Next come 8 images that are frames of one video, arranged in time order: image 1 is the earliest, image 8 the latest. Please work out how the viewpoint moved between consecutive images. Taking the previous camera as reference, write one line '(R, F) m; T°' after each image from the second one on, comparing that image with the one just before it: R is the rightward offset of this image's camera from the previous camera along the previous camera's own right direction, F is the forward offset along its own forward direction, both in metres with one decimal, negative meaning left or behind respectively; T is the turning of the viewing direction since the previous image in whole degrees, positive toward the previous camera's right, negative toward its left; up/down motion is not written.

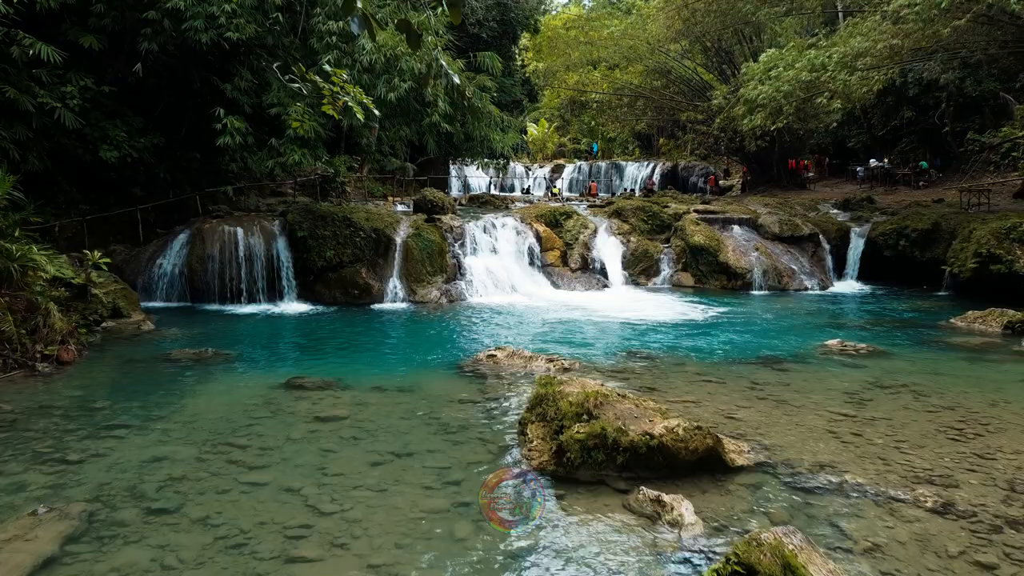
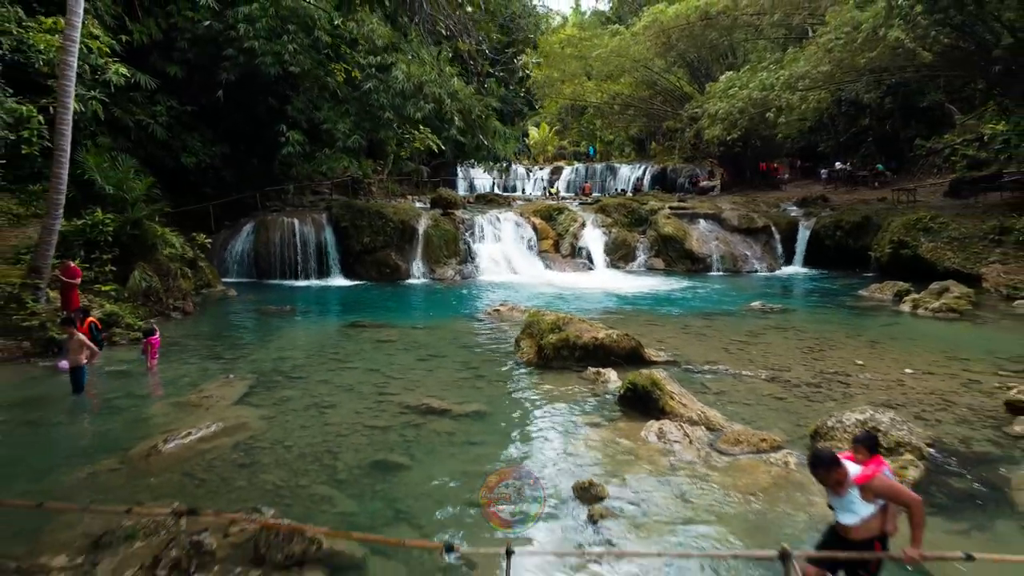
(+0.1, -3.1) m; 0°
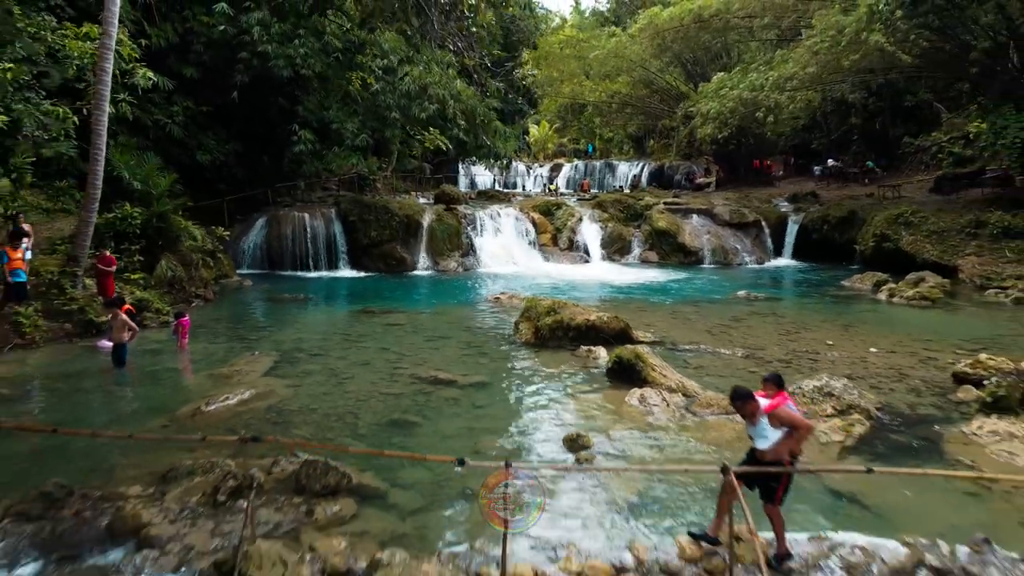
(0.0, -0.8) m; 0°
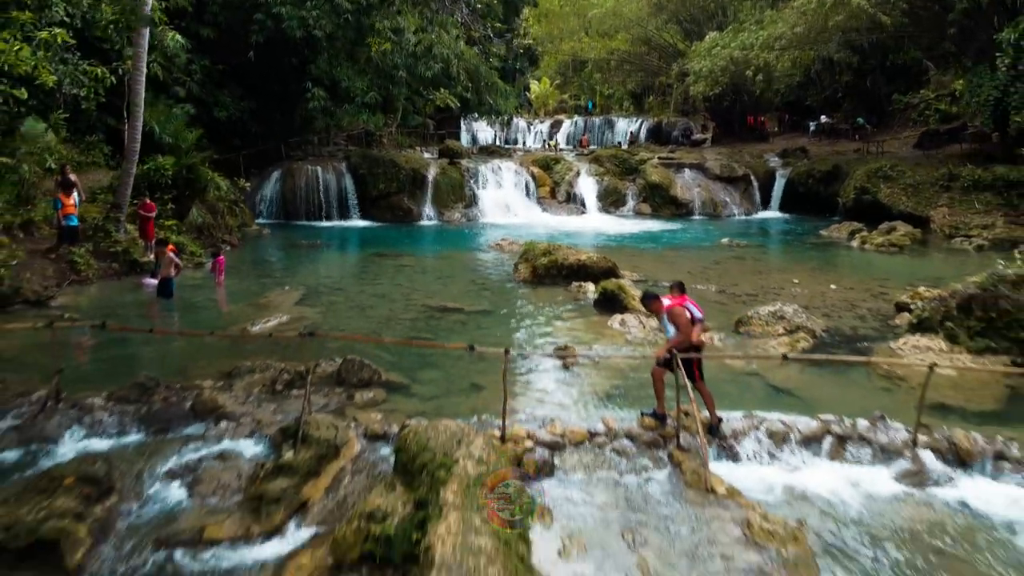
(0.0, -1.1) m; 0°
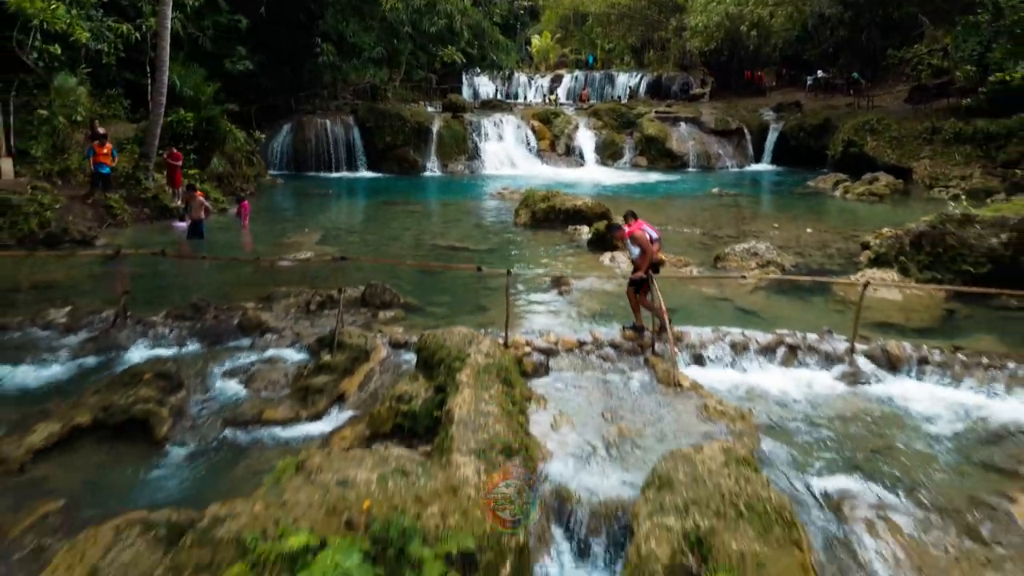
(0.0, -0.9) m; 0°
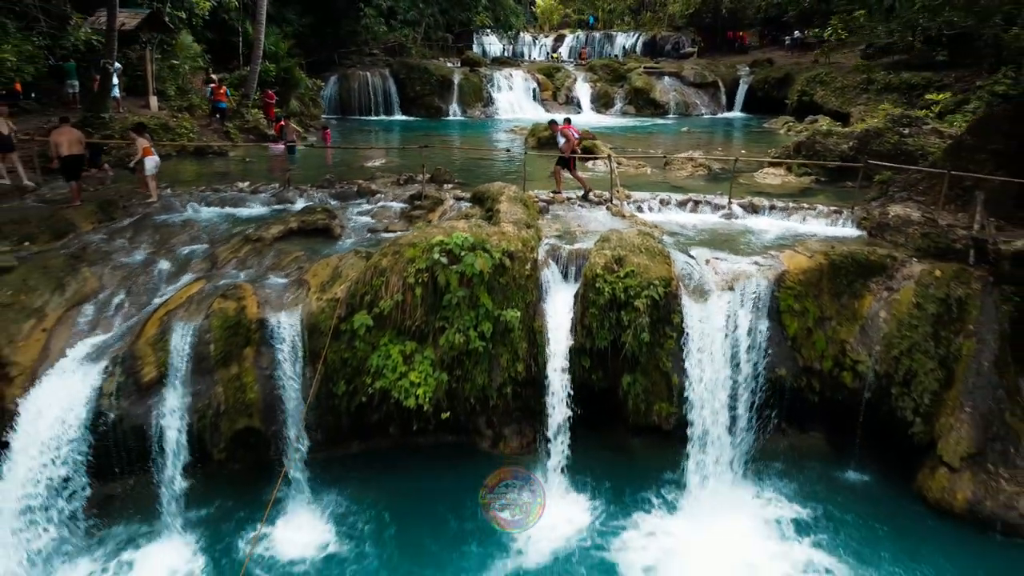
(-0.1, -4.0) m; 0°
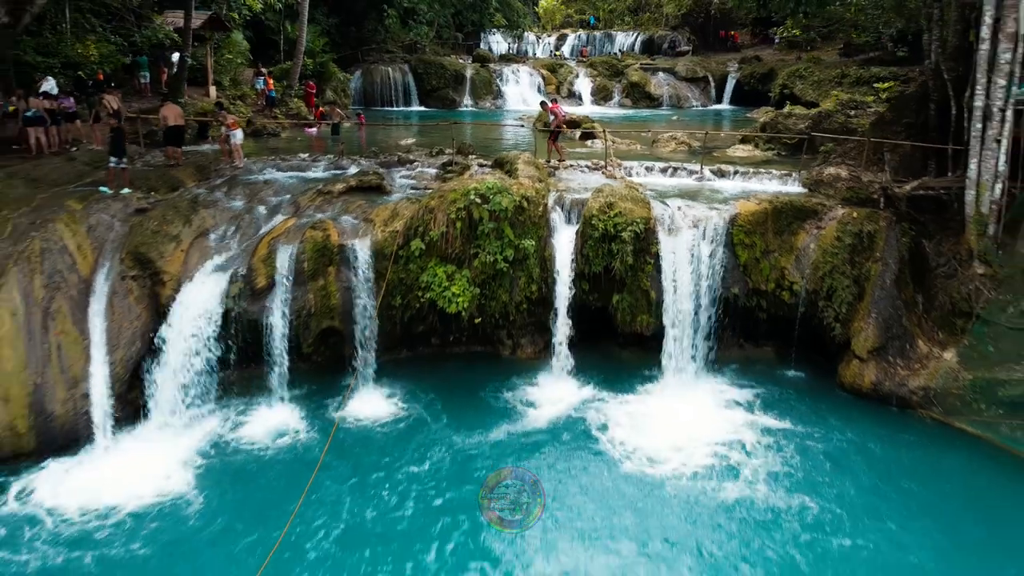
(-0.2, -2.3) m; 0°
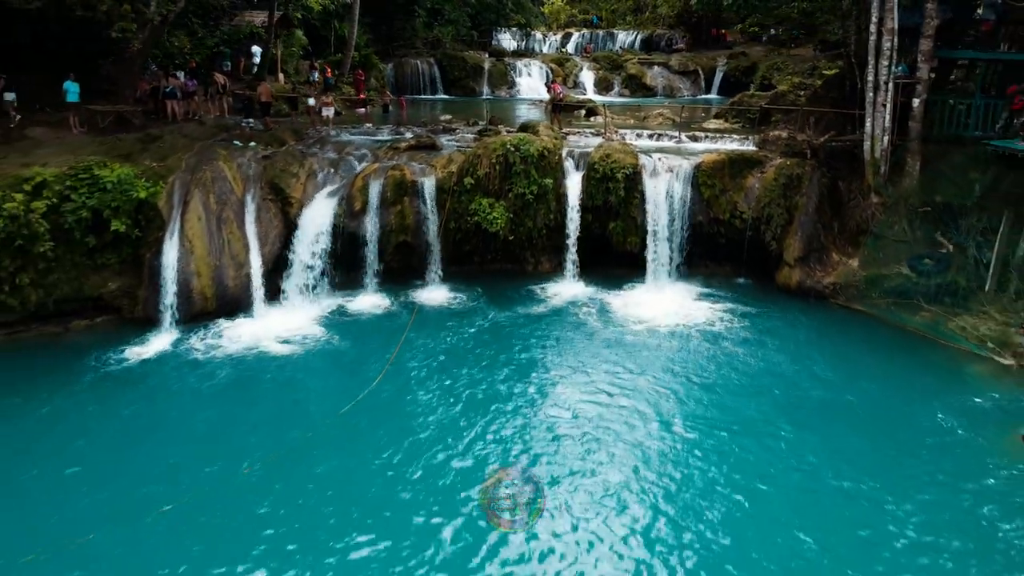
(-0.3, -3.5) m; 0°
